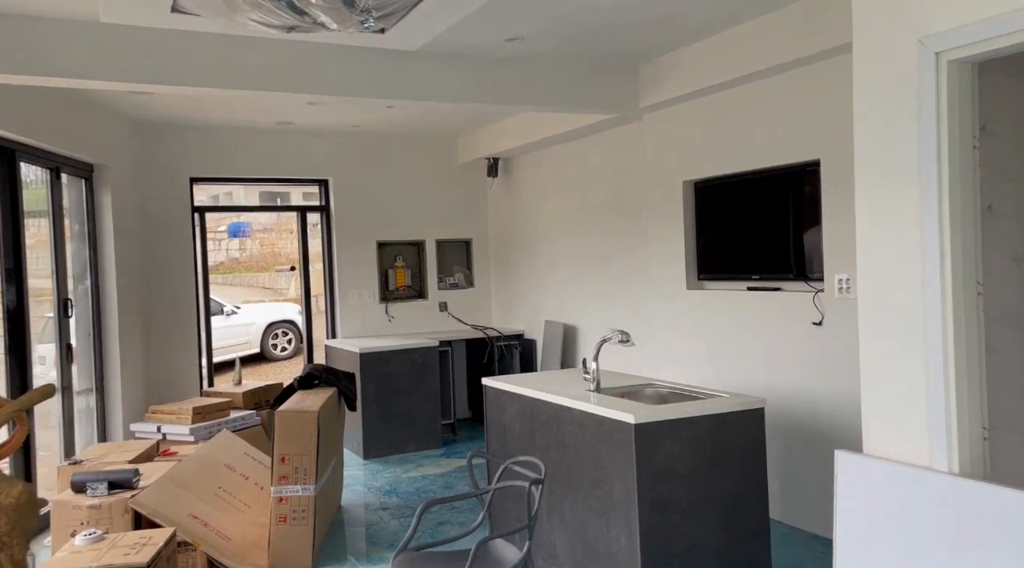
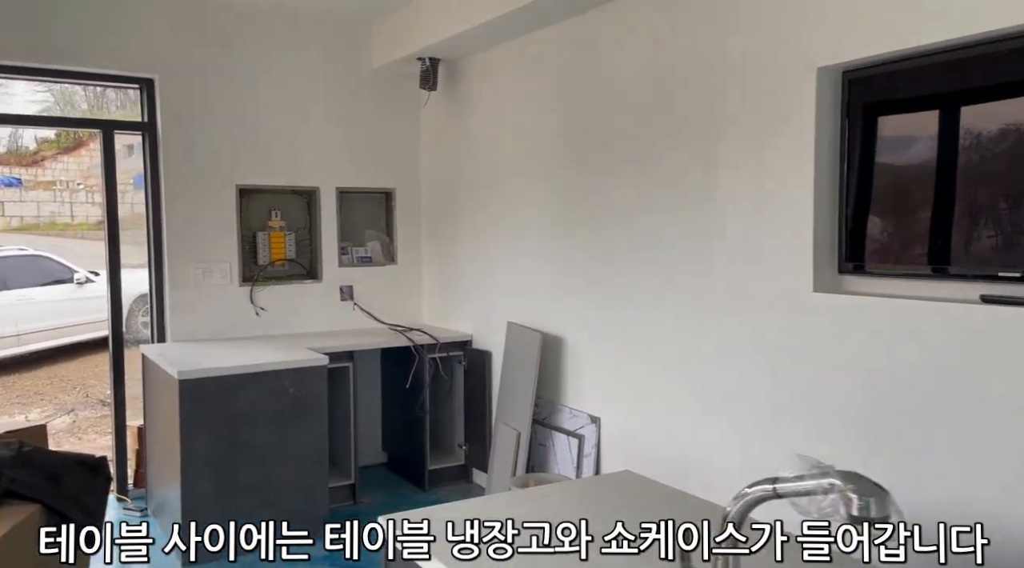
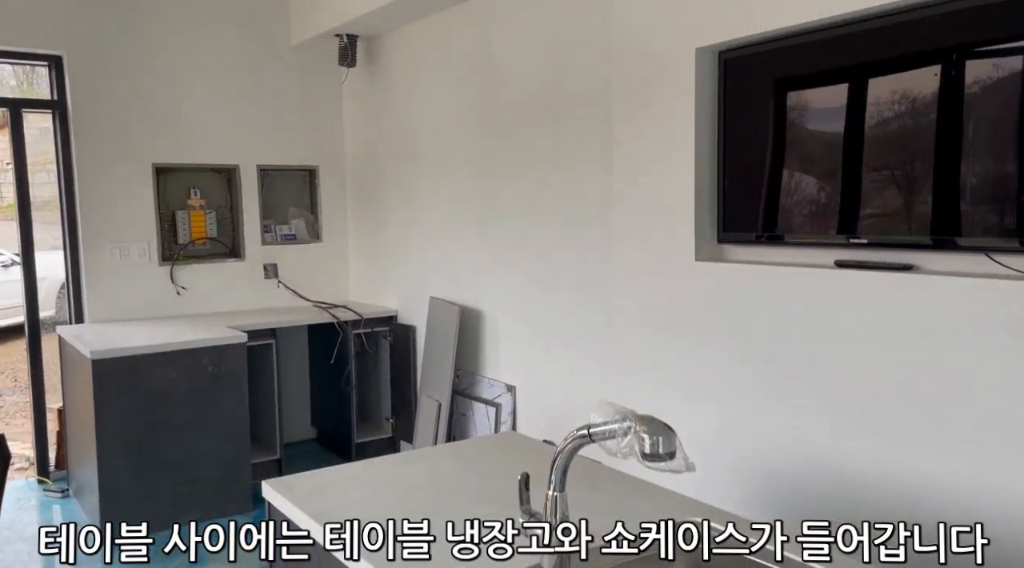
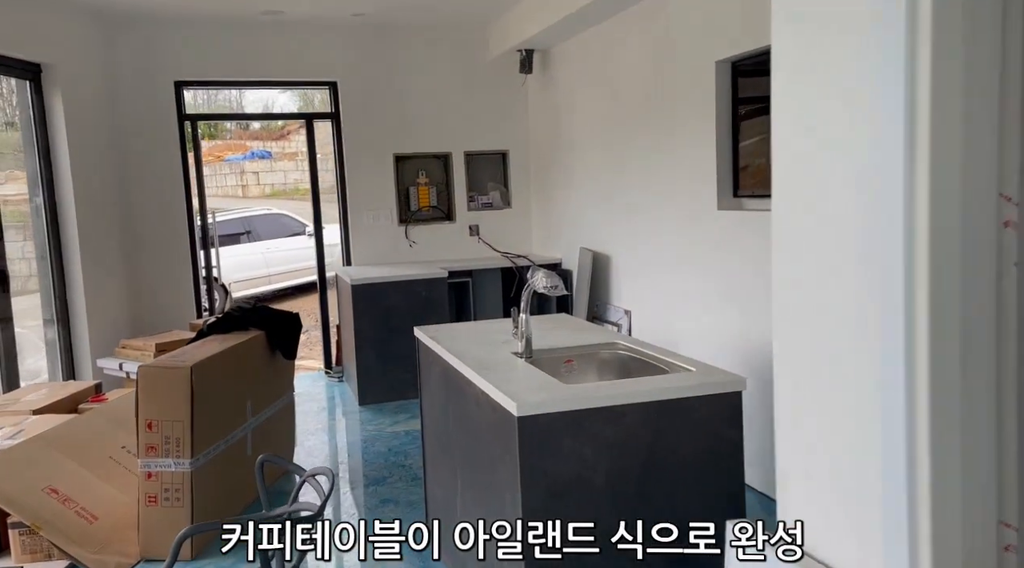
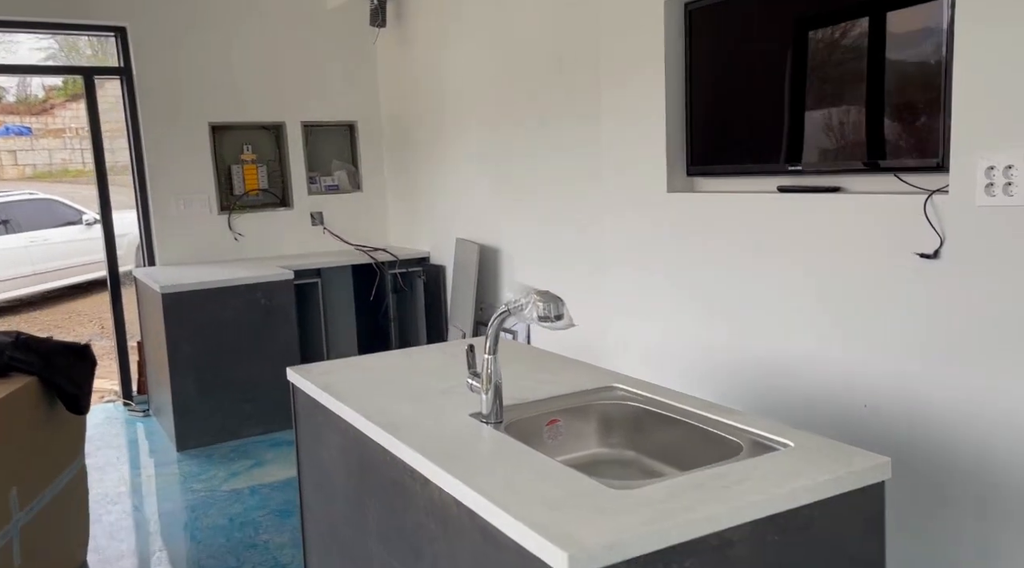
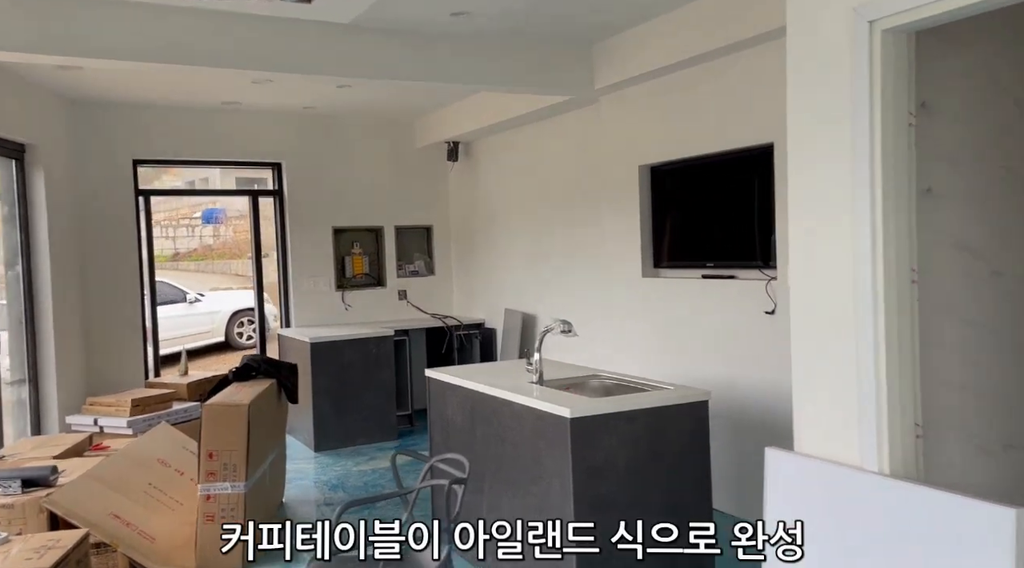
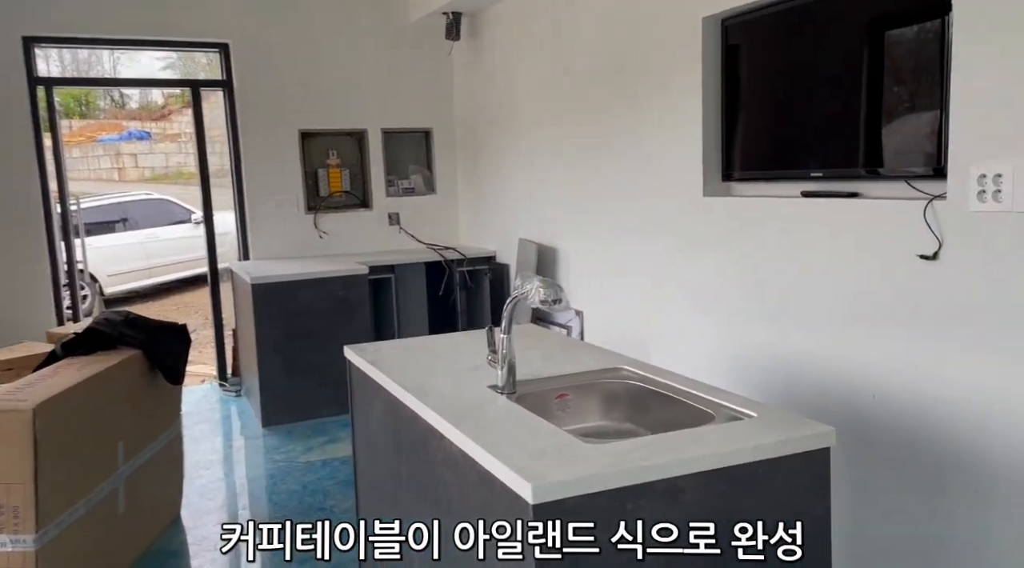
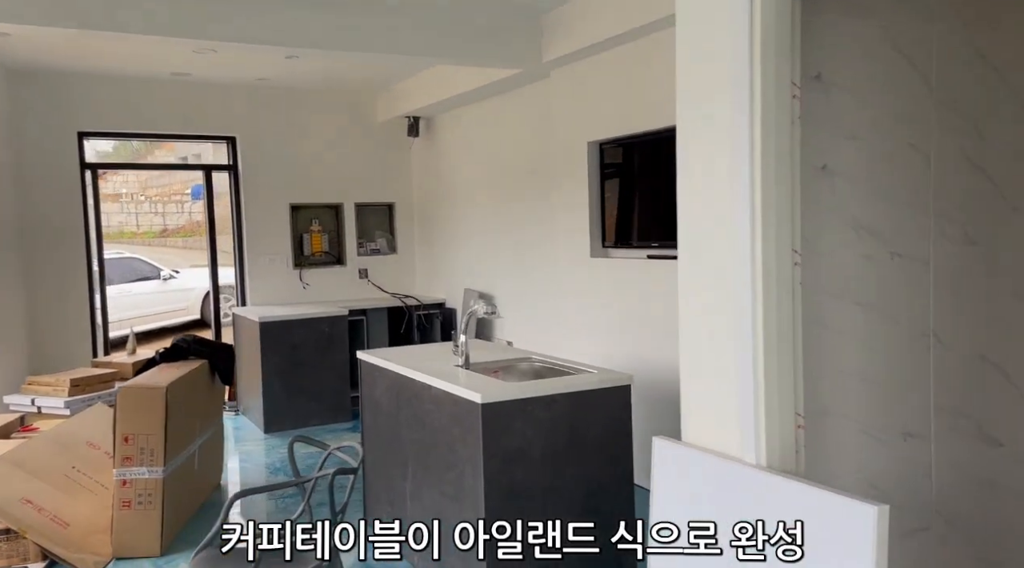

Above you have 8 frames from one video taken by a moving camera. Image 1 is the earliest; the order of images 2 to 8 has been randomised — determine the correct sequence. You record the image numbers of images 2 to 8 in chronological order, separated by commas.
6, 8, 4, 7, 5, 3, 2
